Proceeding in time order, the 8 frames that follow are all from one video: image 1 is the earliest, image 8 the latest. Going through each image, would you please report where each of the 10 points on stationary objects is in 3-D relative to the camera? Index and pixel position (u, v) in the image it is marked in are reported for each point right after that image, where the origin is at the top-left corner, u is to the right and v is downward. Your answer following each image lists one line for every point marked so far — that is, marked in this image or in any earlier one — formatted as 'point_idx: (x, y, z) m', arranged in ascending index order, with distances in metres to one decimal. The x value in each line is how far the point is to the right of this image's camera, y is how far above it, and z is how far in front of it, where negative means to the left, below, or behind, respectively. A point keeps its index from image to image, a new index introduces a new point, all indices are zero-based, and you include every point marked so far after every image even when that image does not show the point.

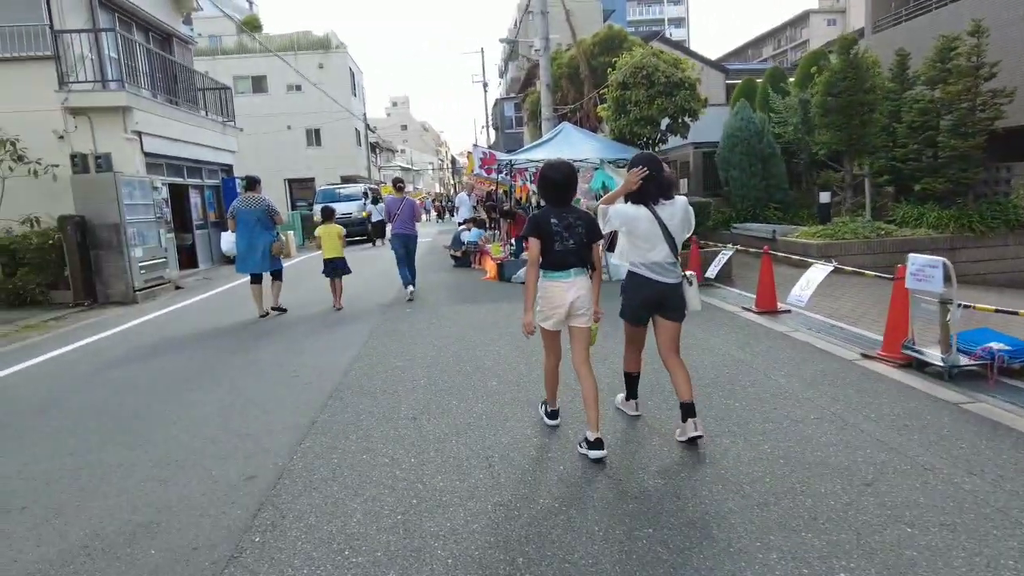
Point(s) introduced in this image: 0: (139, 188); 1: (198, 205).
0: (-7.4, +2.0, +13.0) m
1: (-8.3, +2.2, +17.4) m
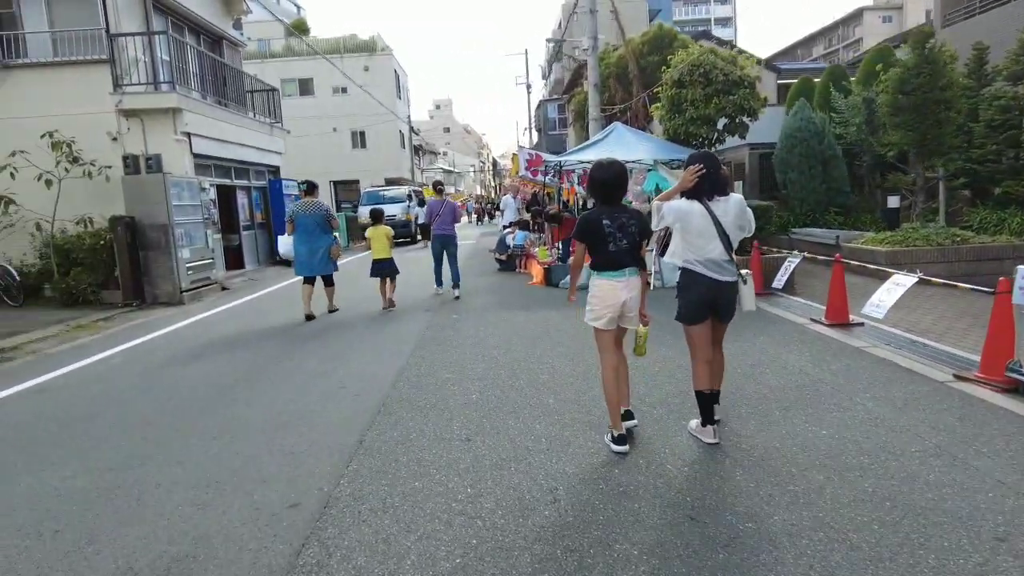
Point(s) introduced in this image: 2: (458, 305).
0: (-6.5, +2.0, +13.1) m
1: (-7.1, +2.2, +17.5) m
2: (-0.9, -0.2, +10.1) m
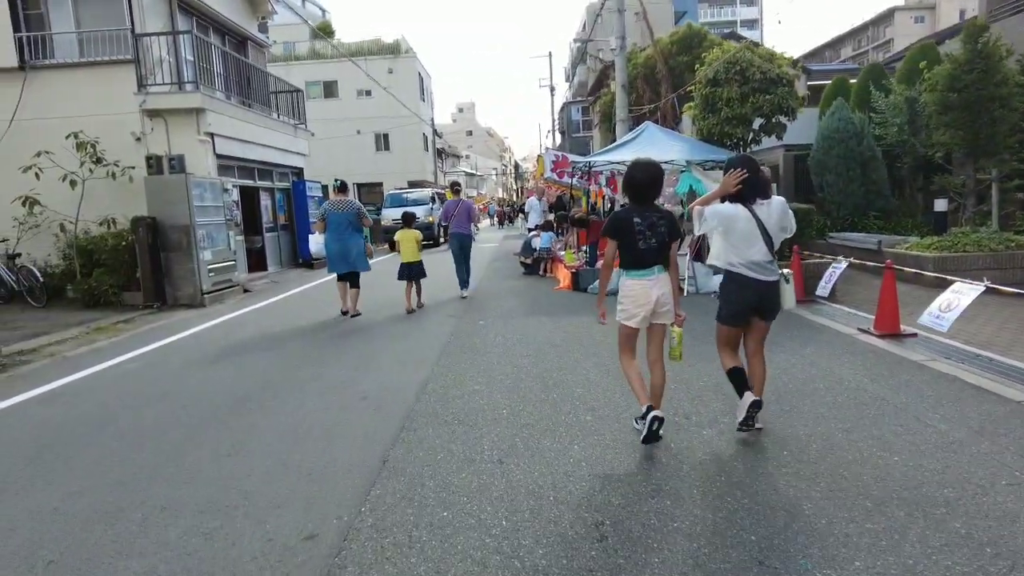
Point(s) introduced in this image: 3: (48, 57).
0: (-6.0, +1.9, +12.9) m
1: (-6.5, +2.1, +17.4) m
2: (-0.4, -0.3, +9.8) m
3: (-9.4, +4.7, +13.3) m
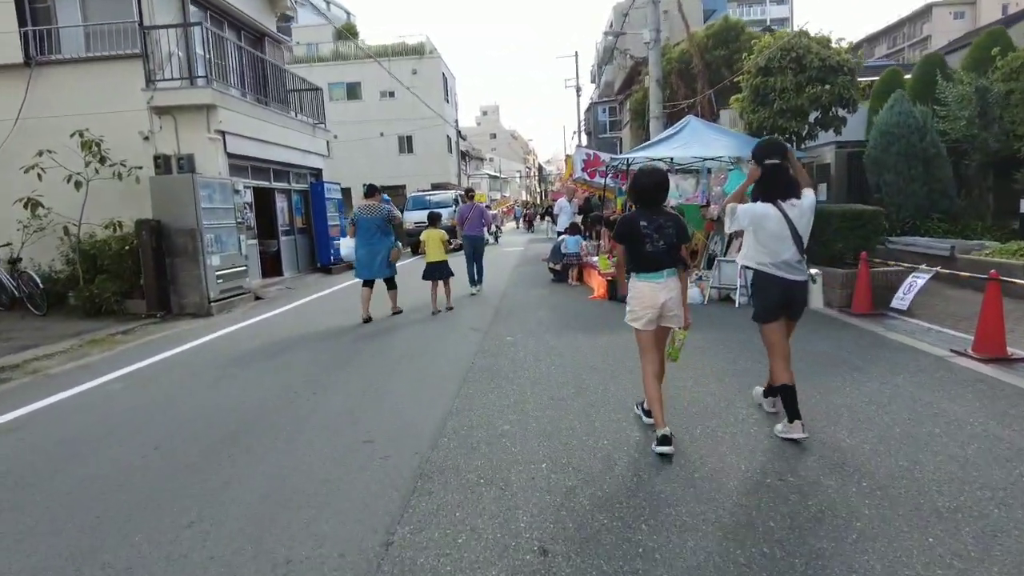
0: (-5.4, +1.8, +12.2) m
1: (-5.8, +2.0, +16.6) m
2: (0.0, -0.4, +8.8) m
3: (-8.9, +4.6, +12.7) m
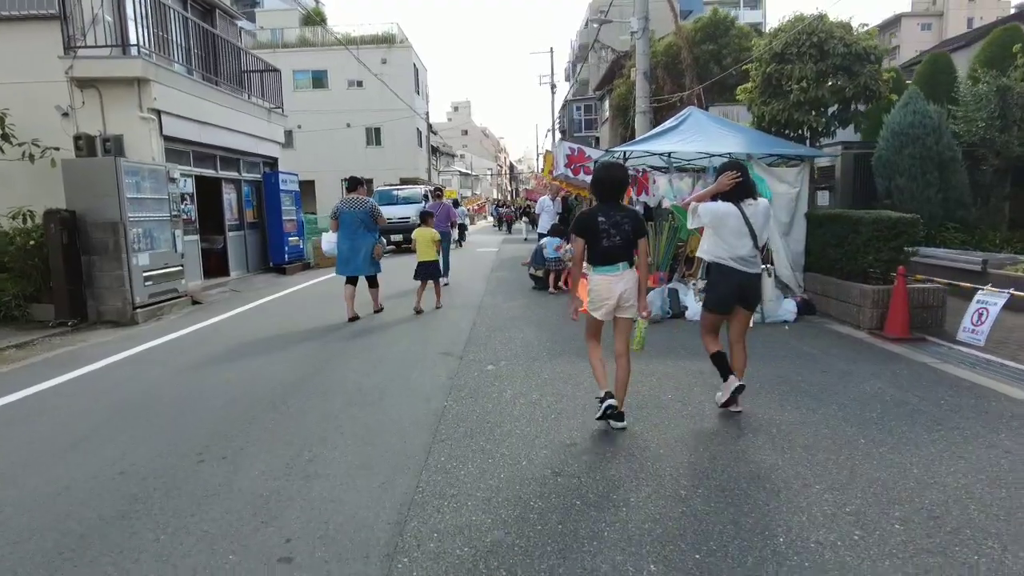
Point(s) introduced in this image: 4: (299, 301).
0: (-5.8, +1.7, +10.5) m
1: (-6.3, +1.9, +14.9) m
2: (-0.3, -0.6, +7.4) m
3: (-9.2, +4.6, +10.8) m
4: (-3.8, -0.2, +11.6) m
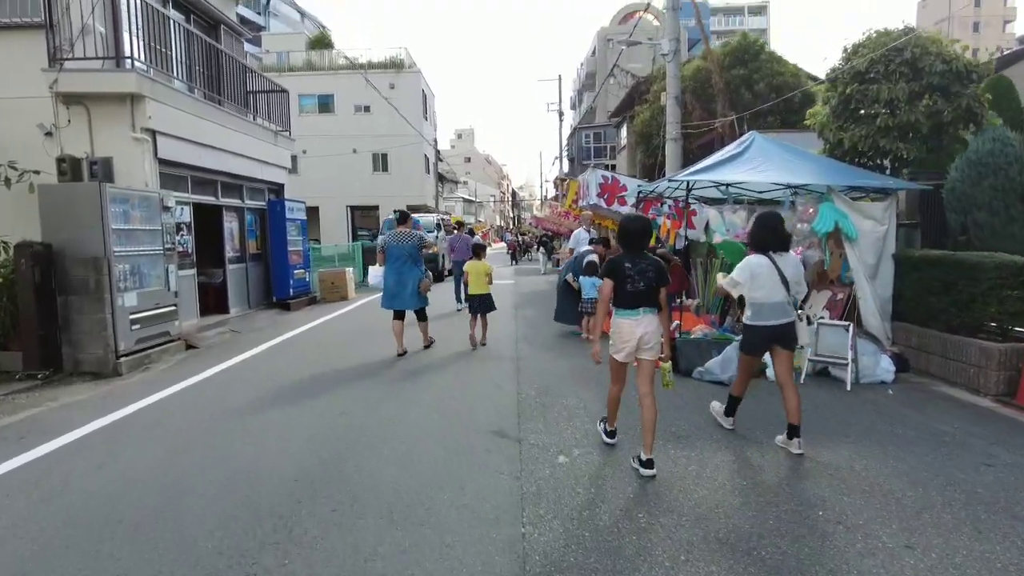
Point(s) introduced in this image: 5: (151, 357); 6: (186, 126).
0: (-5.2, +1.1, +9.2) m
1: (-5.8, +1.2, +13.6) m
2: (+0.3, -1.1, +6.0) m
3: (-8.6, +4.0, +9.6) m
4: (-3.2, -0.9, +10.3) m
5: (-5.0, -1.0, +9.0) m
6: (-5.5, +2.7, +11.1) m
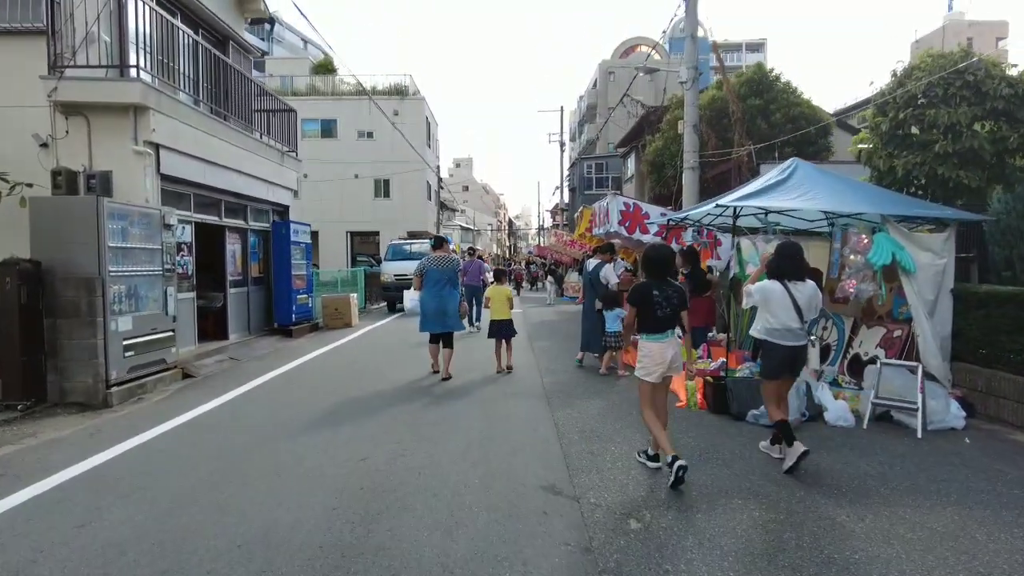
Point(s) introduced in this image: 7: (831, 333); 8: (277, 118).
0: (-4.8, +0.8, +8.5) m
1: (-5.4, +0.7, +13.0) m
2: (+0.7, -1.4, +5.3) m
3: (-8.2, +3.7, +9.1) m
4: (-2.9, -1.3, +9.5) m
5: (-4.6, -1.3, +8.3) m
6: (-5.2, +2.4, +10.5) m
7: (+4.1, -0.6, +8.4) m
8: (-5.6, +4.0, +15.4) m
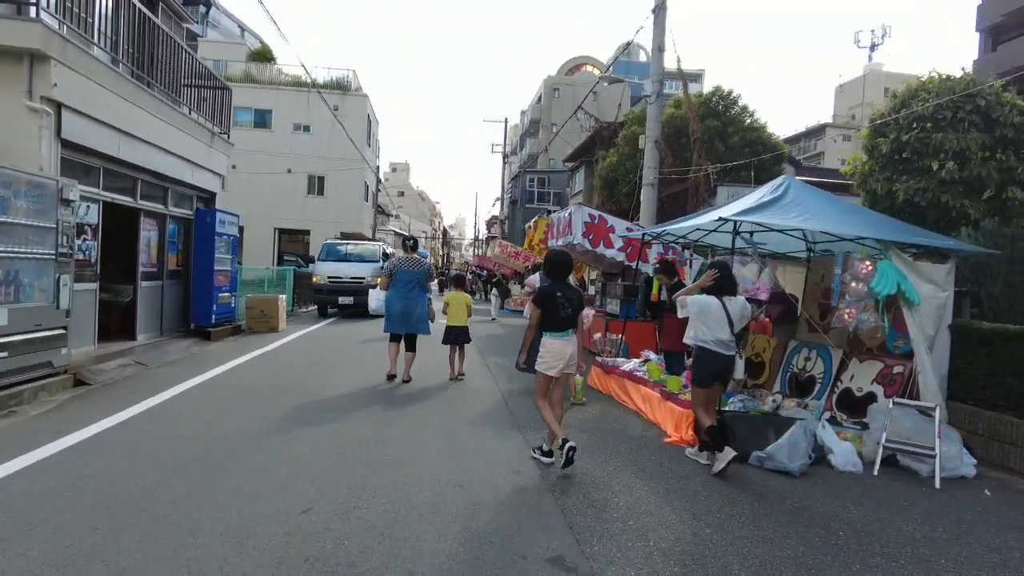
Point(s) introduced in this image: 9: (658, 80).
0: (-5.1, +1.0, +7.0) m
1: (-6.2, +0.8, +11.3) m
2: (+0.6, -1.5, +4.3) m
3: (-8.4, +4.0, +7.2) m
4: (-3.4, -1.3, +8.1) m
5: (-5.0, -1.1, +6.7) m
6: (-5.6, +2.5, +8.9) m
7: (+3.7, -0.9, +7.8) m
8: (-6.4, +4.1, +13.8) m
9: (+3.6, +5.1, +16.2) m
